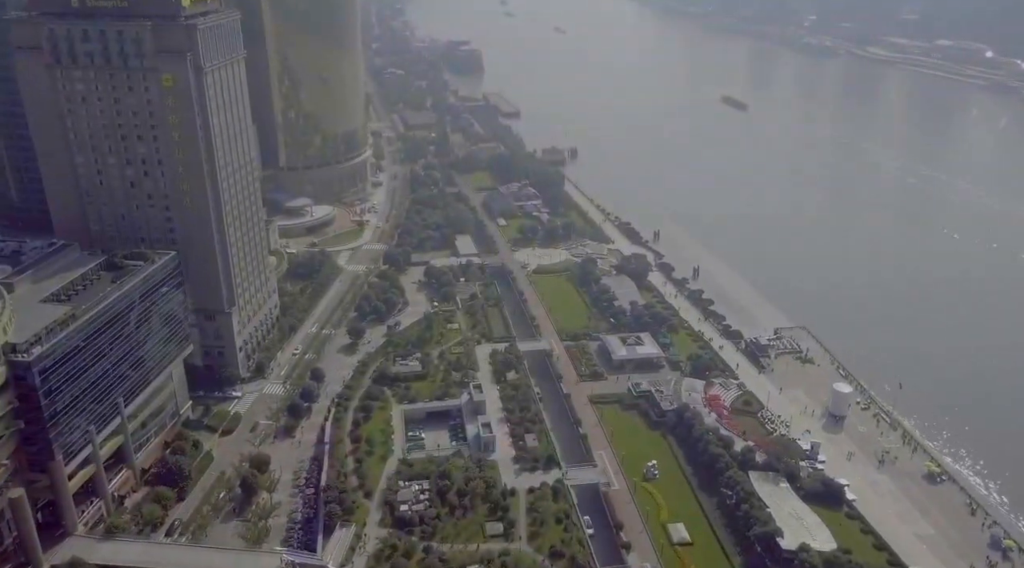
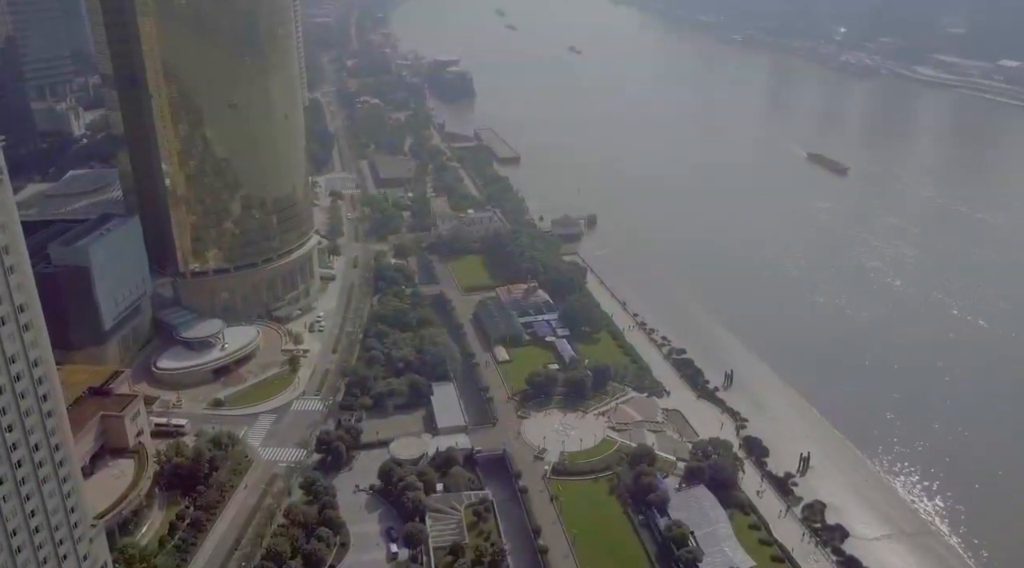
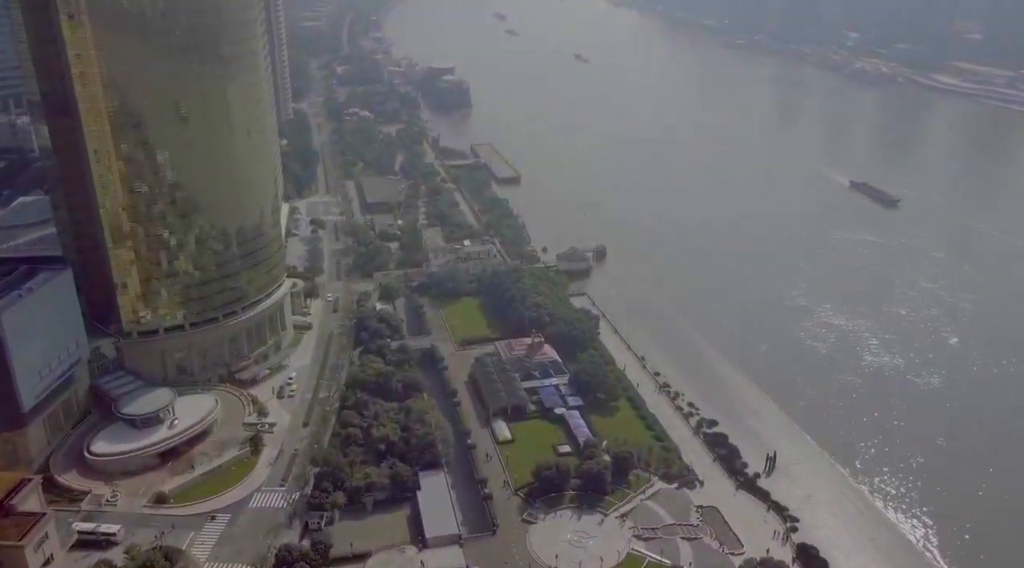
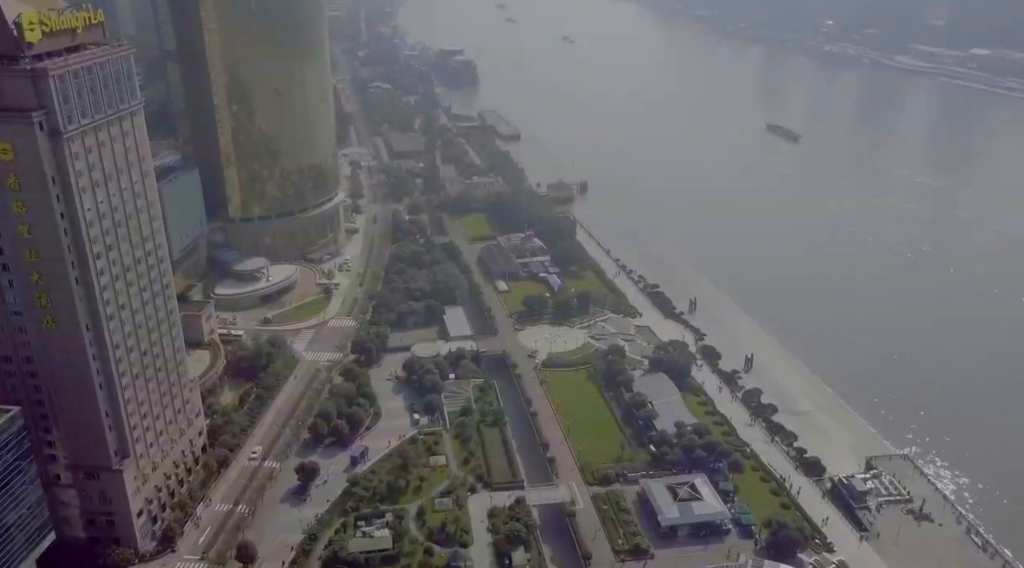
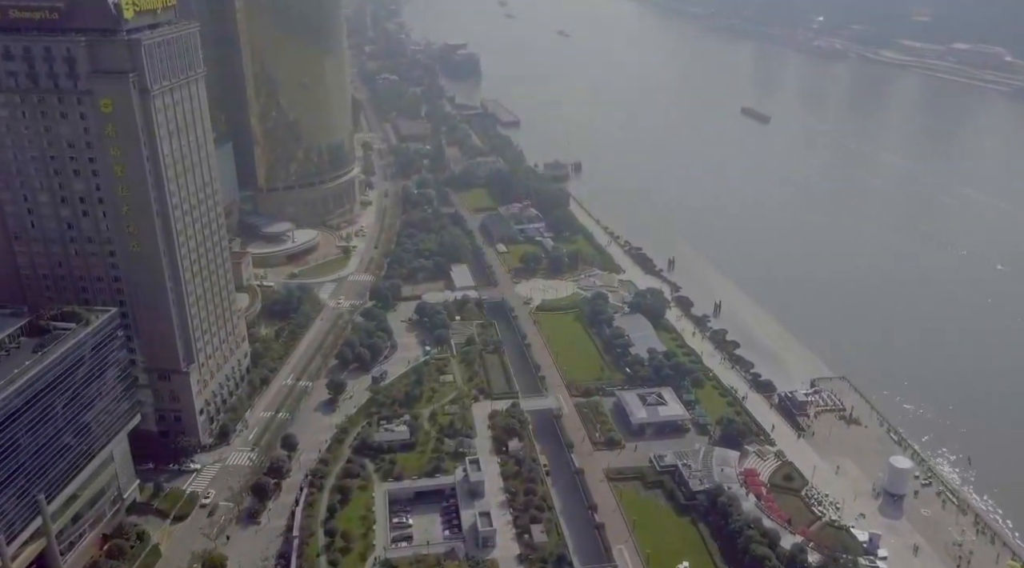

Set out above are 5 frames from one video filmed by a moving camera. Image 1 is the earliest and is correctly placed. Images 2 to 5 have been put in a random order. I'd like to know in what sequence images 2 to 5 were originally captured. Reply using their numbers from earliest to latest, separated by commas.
5, 4, 2, 3
